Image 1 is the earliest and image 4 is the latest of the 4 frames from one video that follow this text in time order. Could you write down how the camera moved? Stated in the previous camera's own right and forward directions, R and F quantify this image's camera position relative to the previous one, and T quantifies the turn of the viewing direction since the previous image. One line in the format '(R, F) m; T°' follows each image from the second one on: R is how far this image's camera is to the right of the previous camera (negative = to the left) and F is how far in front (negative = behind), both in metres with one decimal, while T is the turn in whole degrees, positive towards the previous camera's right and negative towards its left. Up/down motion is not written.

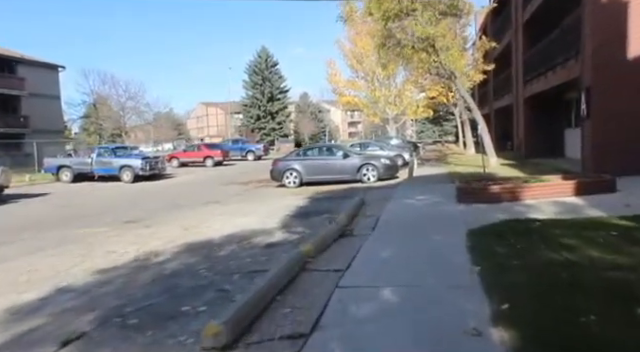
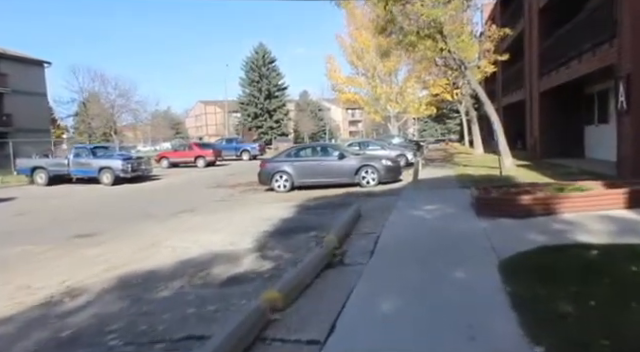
(+0.3, +2.0) m; 0°
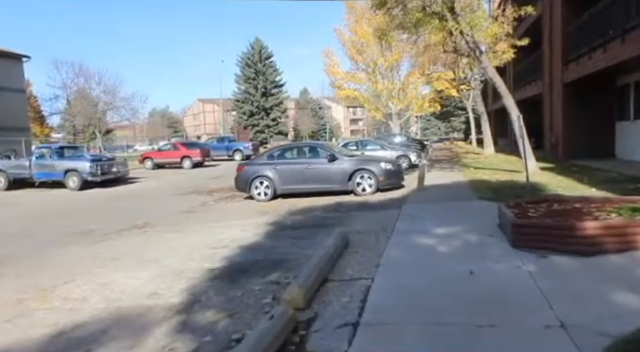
(+0.4, +2.6) m; 0°
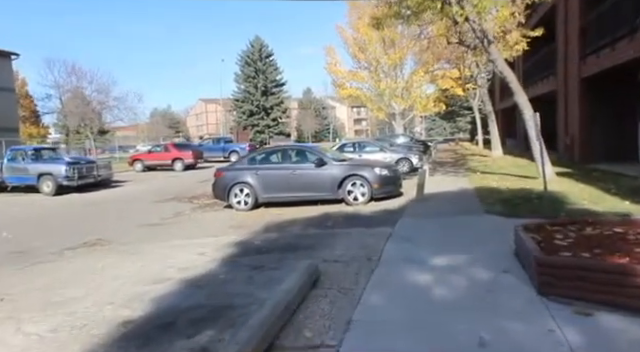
(+0.5, +1.6) m; -1°
